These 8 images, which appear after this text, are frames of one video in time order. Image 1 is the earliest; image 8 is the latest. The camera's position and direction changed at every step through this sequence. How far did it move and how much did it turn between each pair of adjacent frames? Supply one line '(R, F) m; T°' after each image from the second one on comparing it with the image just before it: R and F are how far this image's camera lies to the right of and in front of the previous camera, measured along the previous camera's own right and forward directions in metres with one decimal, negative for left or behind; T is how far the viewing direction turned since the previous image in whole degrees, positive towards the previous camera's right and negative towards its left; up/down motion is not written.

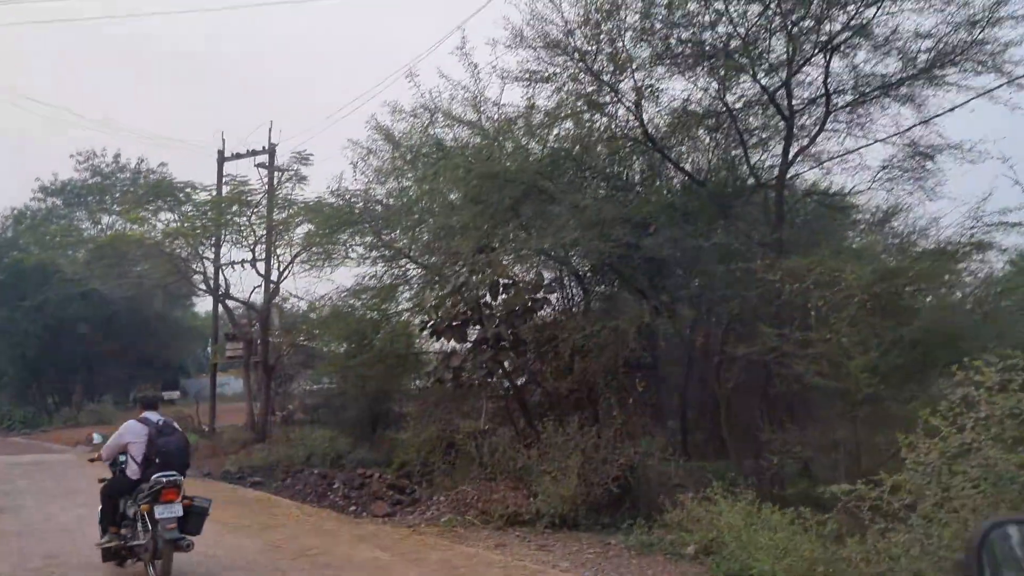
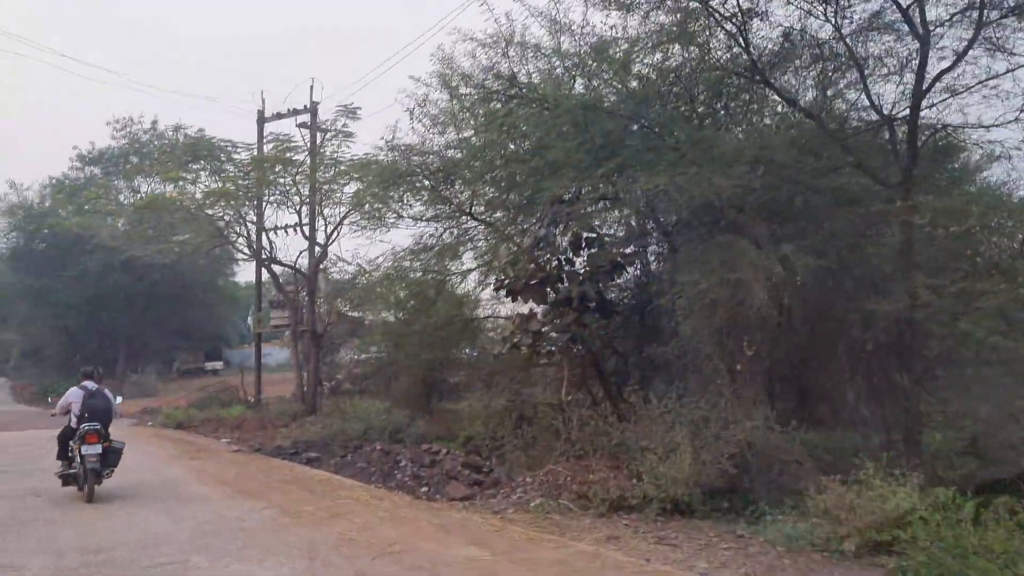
(-0.7, +1.6) m; -2°
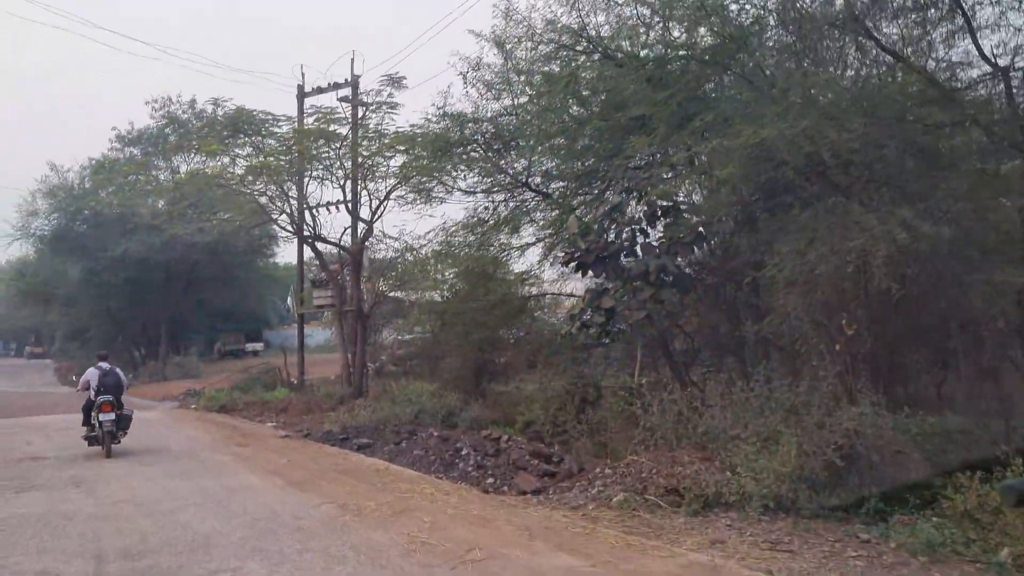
(-0.4, +1.0) m; -2°
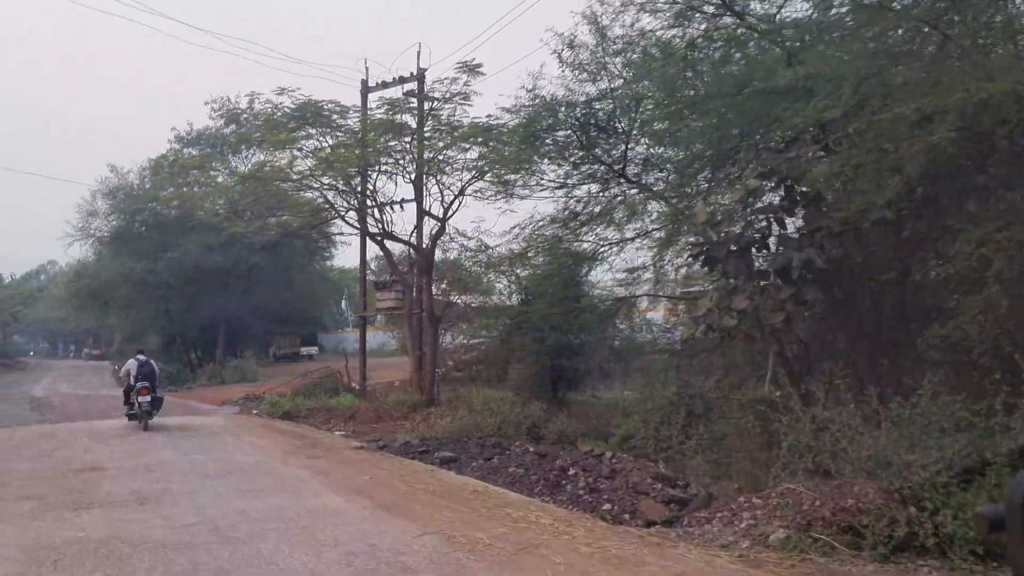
(-0.8, +1.4) m; -3°
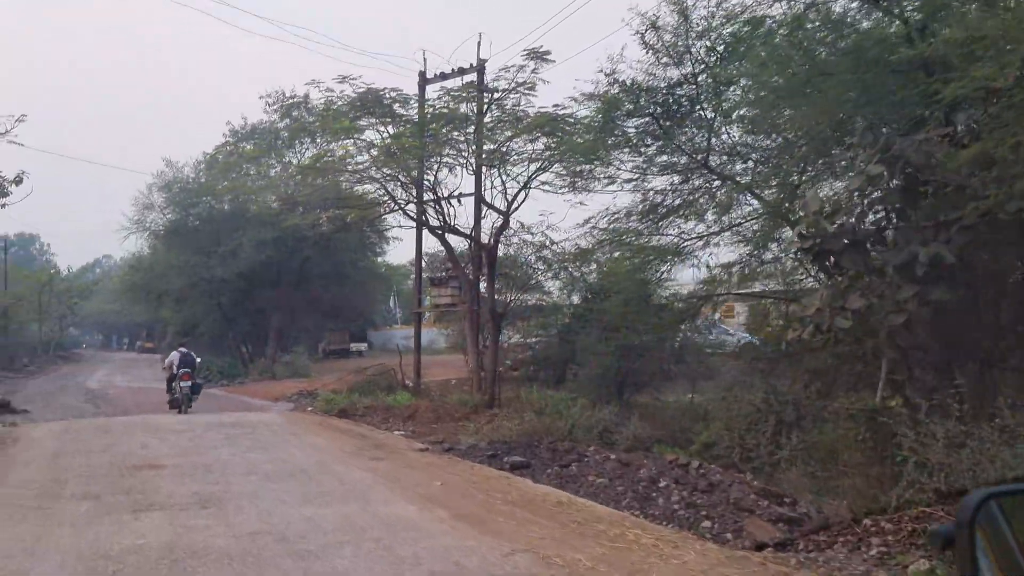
(-0.5, +0.8) m; -3°
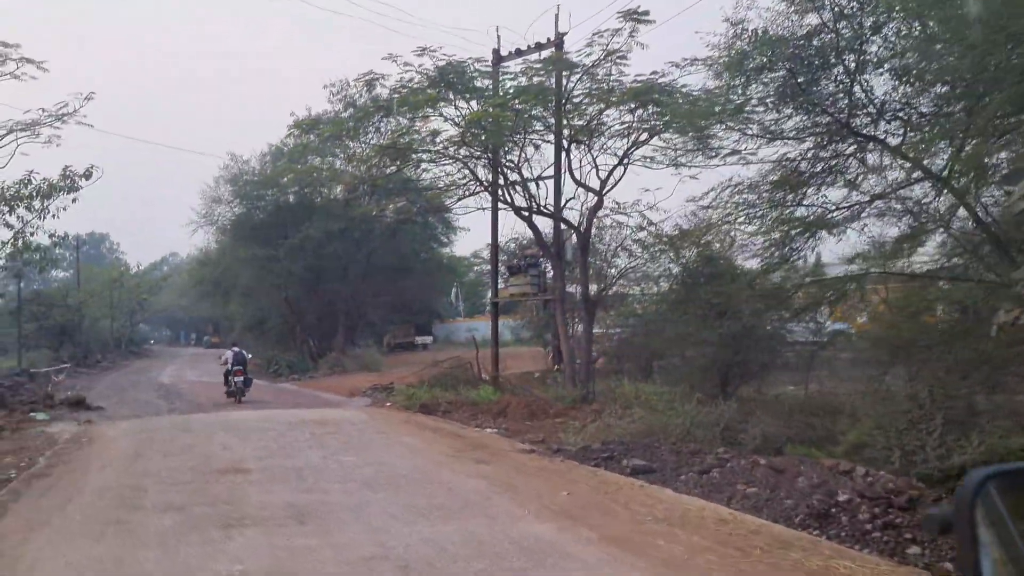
(-0.8, +1.4) m; -4°
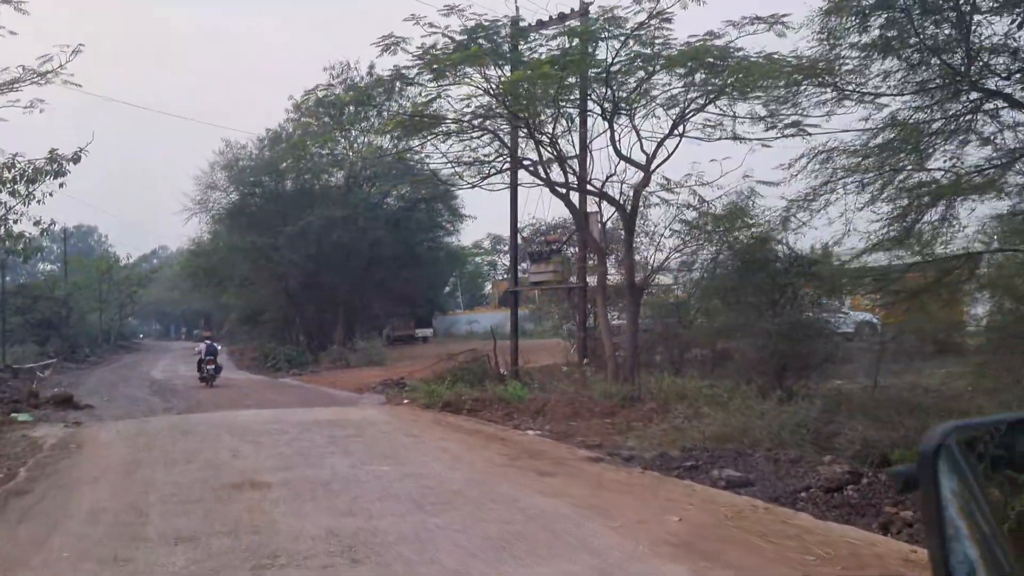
(-0.9, +1.8) m; +1°
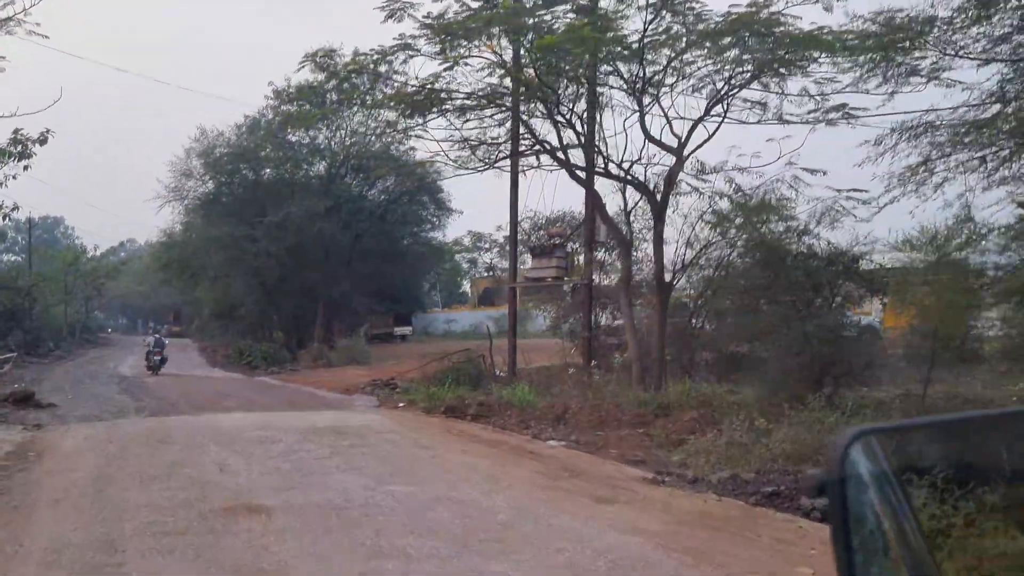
(-0.8, +1.7) m; +2°
